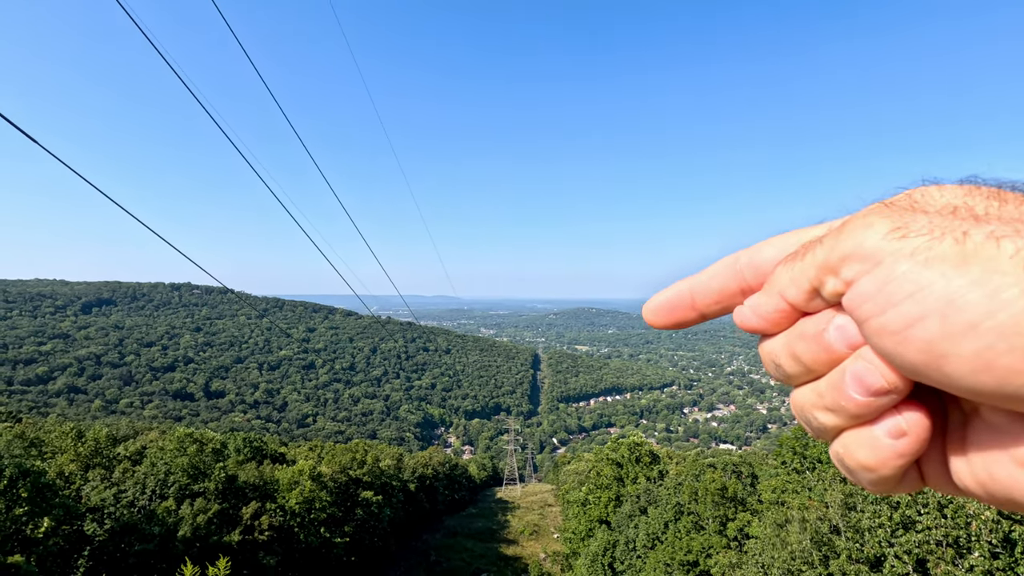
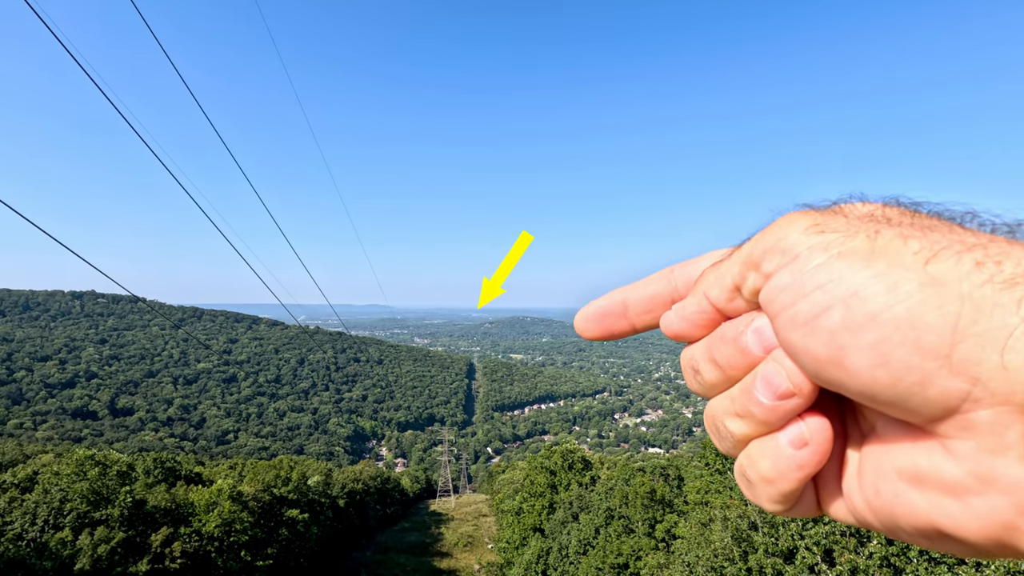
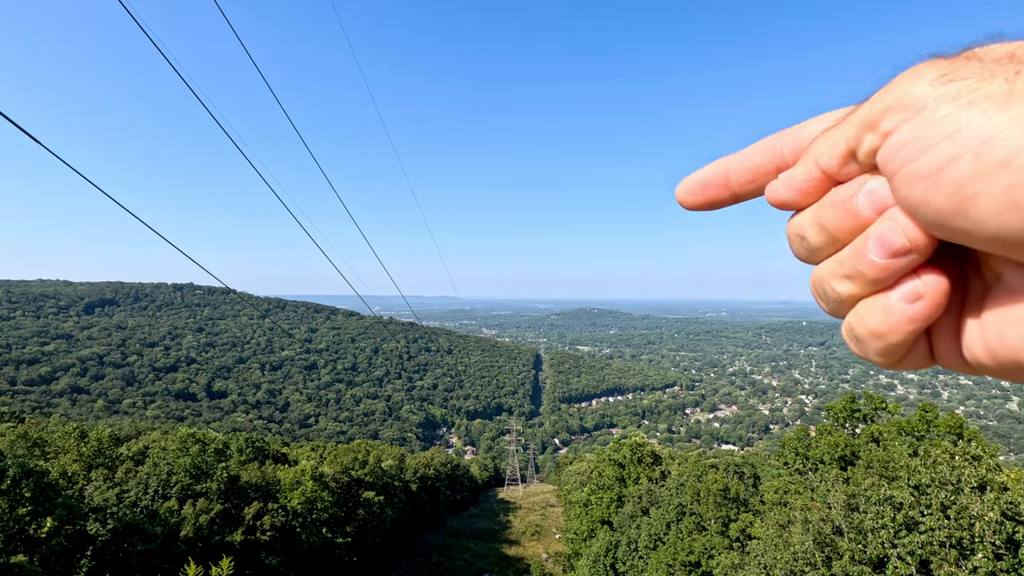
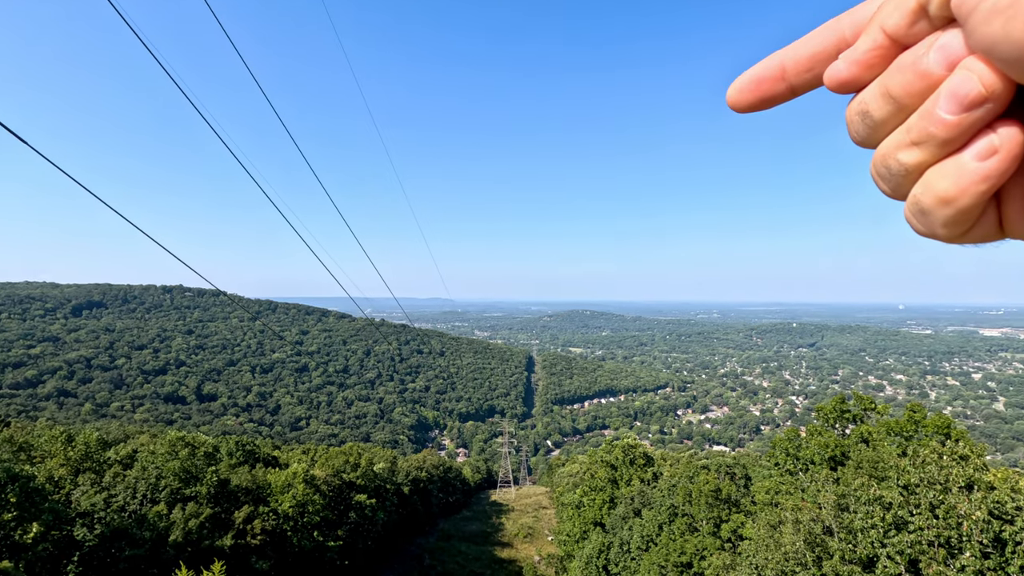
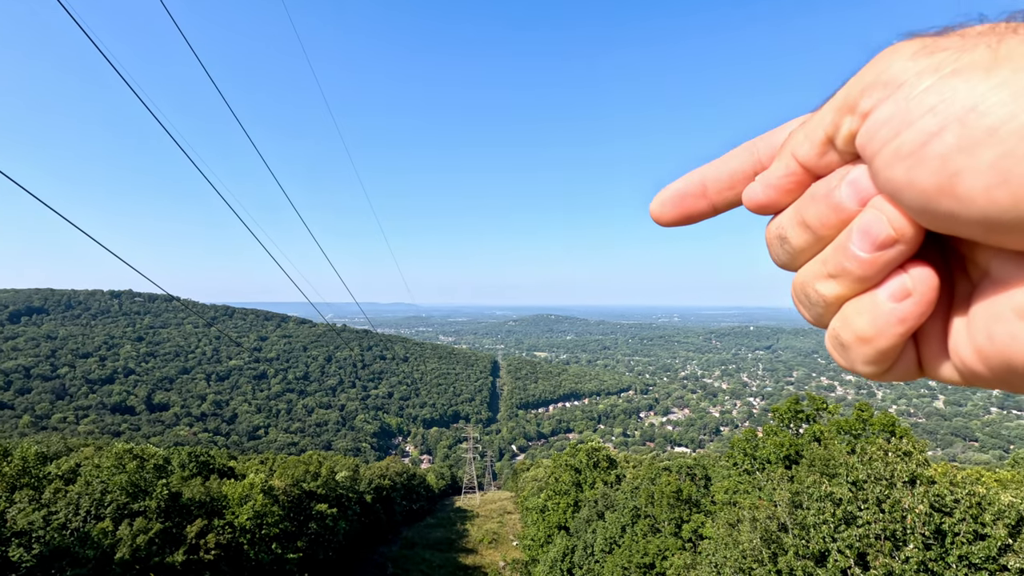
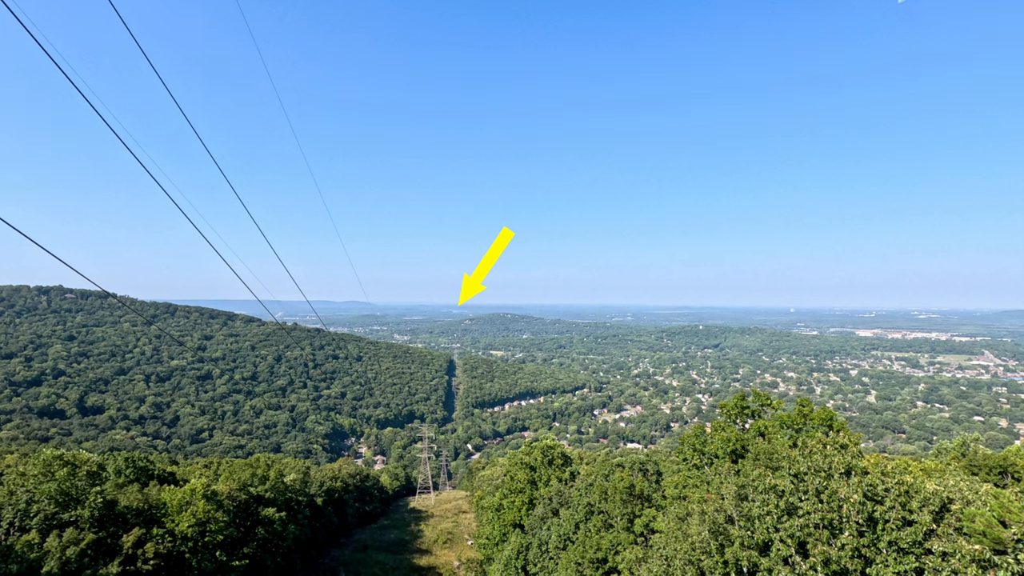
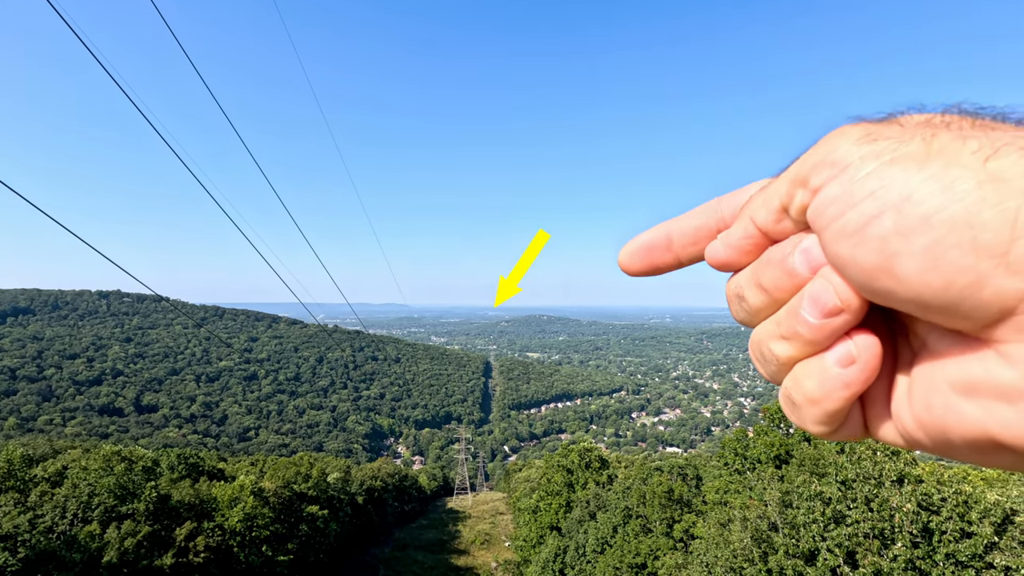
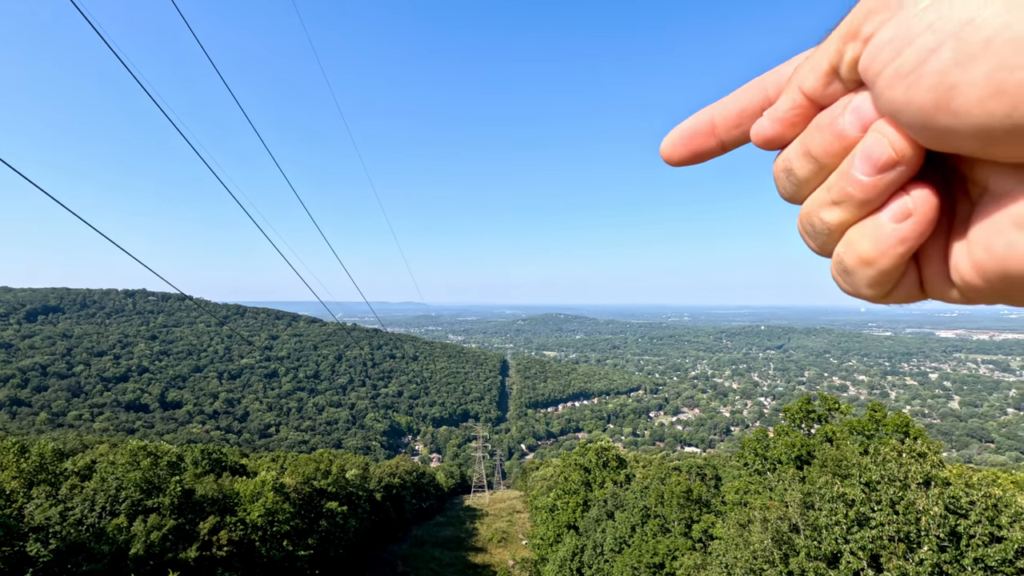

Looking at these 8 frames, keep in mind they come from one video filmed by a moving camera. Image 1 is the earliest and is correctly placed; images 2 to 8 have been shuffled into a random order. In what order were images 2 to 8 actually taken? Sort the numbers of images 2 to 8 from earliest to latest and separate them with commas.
3, 4, 8, 5, 7, 2, 6
